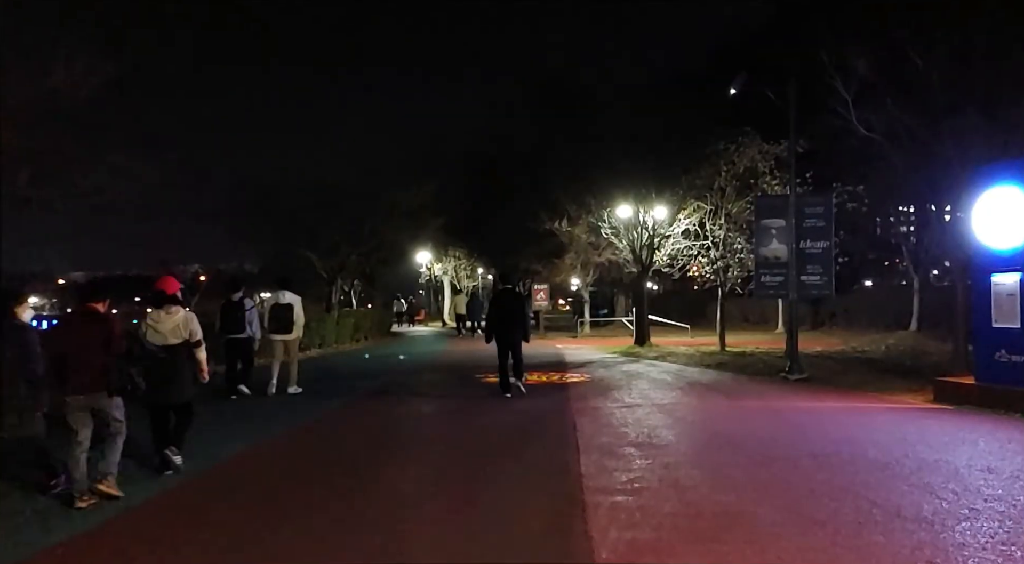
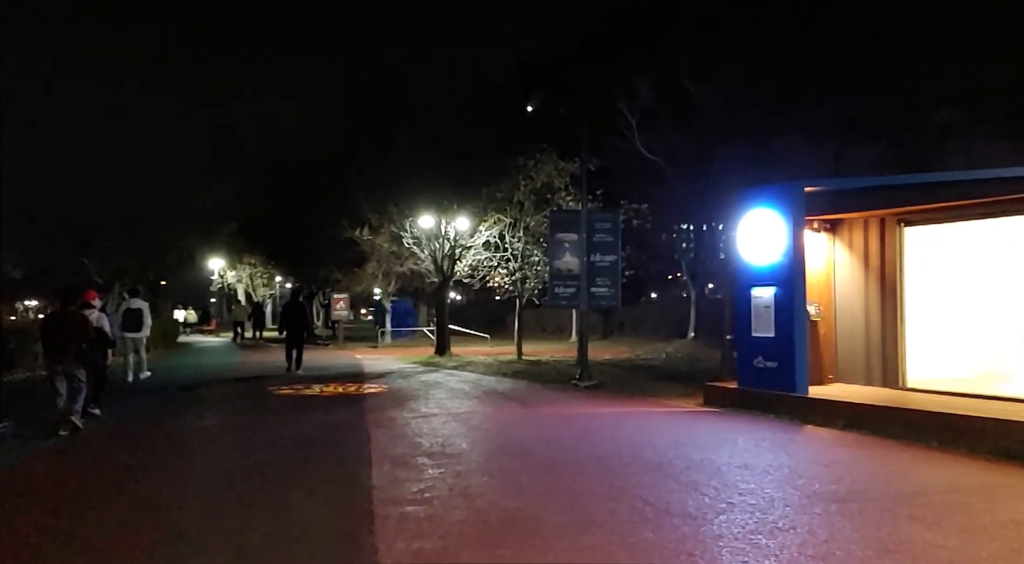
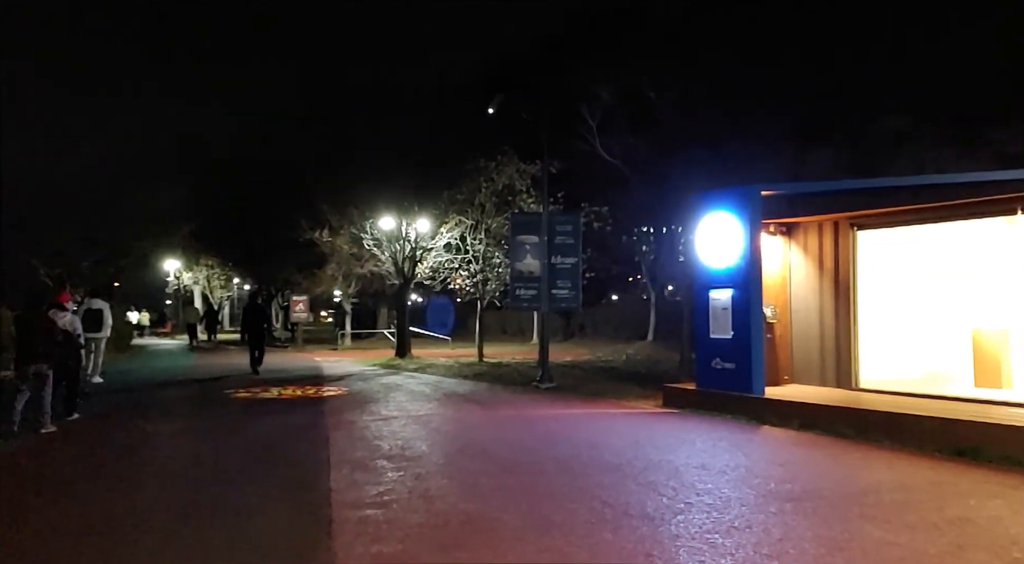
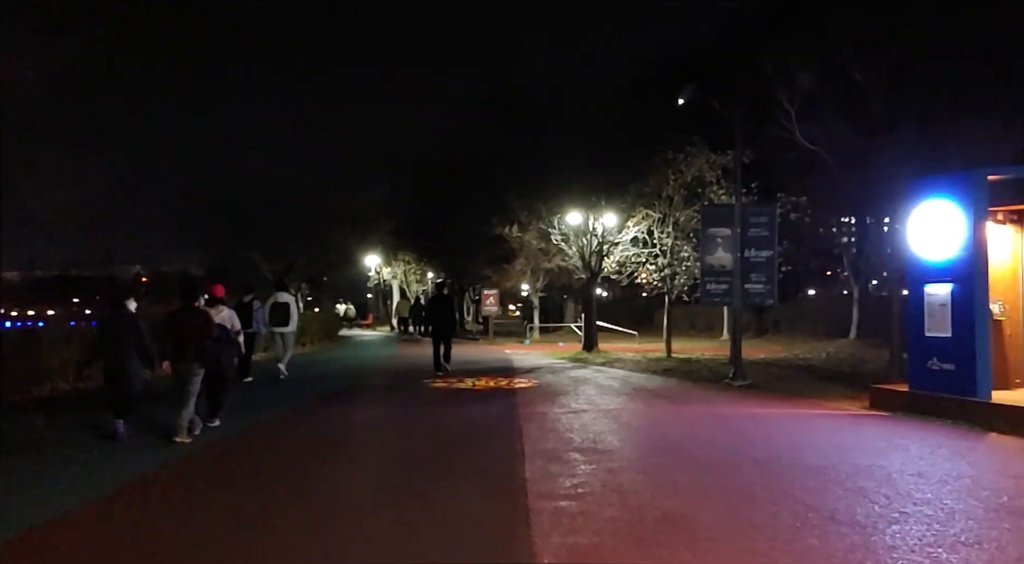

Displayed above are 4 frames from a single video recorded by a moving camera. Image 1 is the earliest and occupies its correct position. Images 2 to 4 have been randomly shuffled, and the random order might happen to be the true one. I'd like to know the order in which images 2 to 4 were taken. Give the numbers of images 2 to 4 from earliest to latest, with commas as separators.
4, 2, 3
